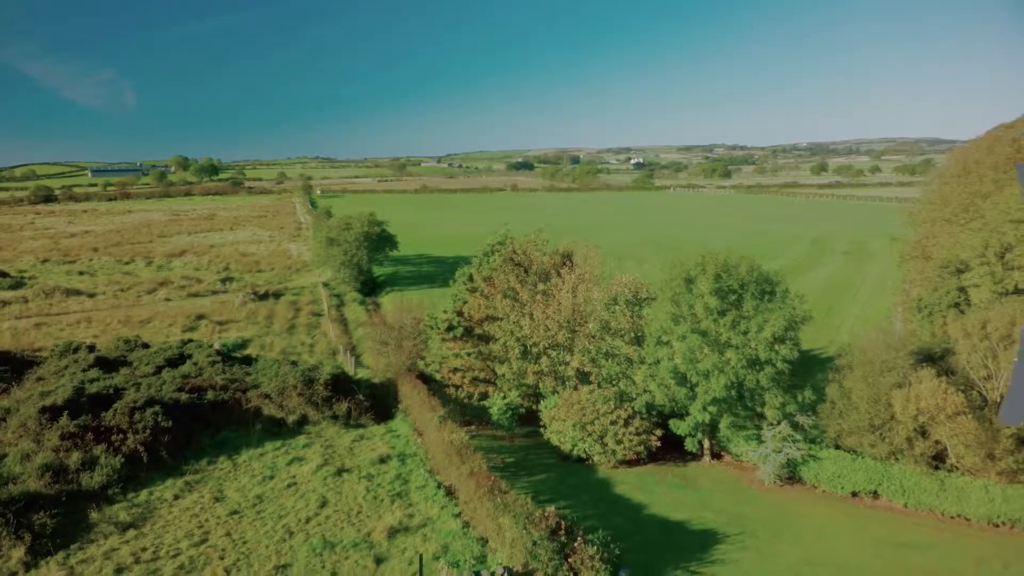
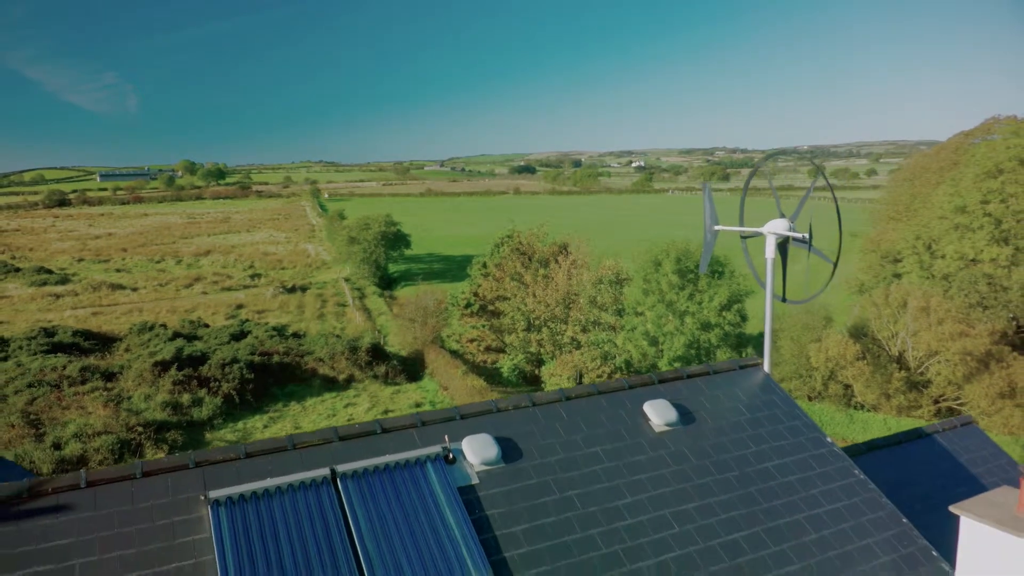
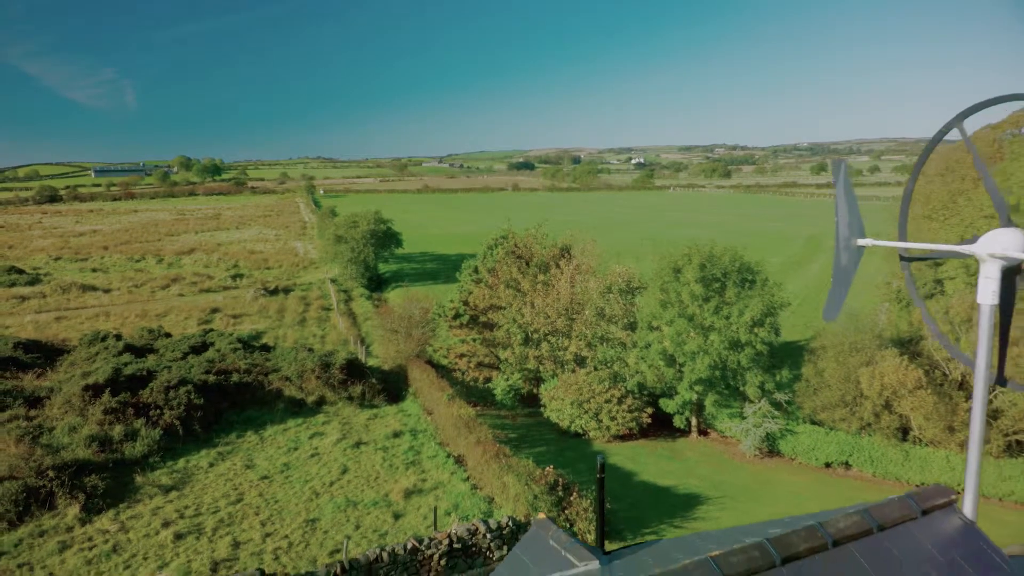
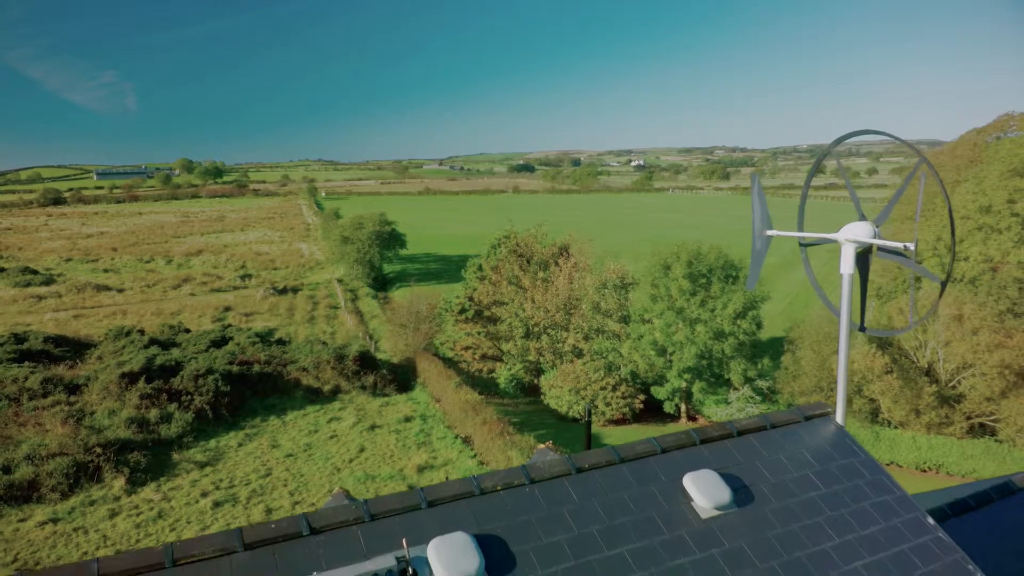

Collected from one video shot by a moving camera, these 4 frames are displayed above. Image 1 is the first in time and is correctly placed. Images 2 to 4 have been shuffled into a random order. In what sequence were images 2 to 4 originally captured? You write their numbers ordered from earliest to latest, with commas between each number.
3, 4, 2
